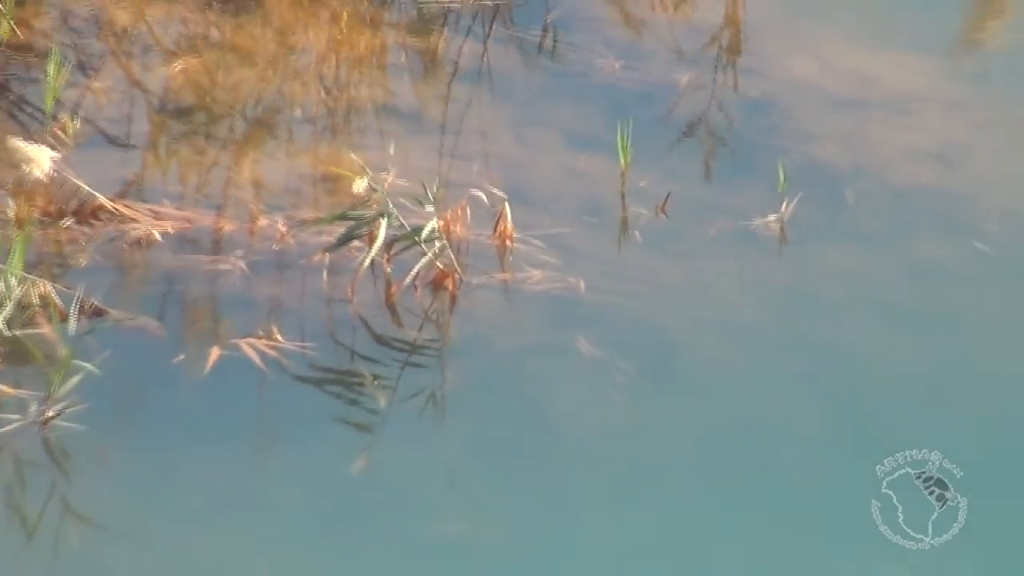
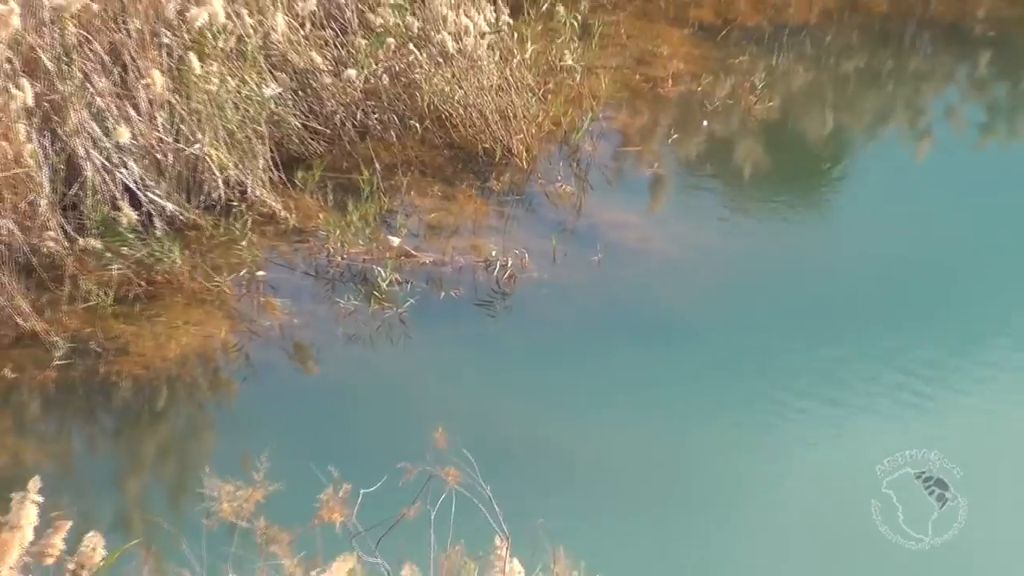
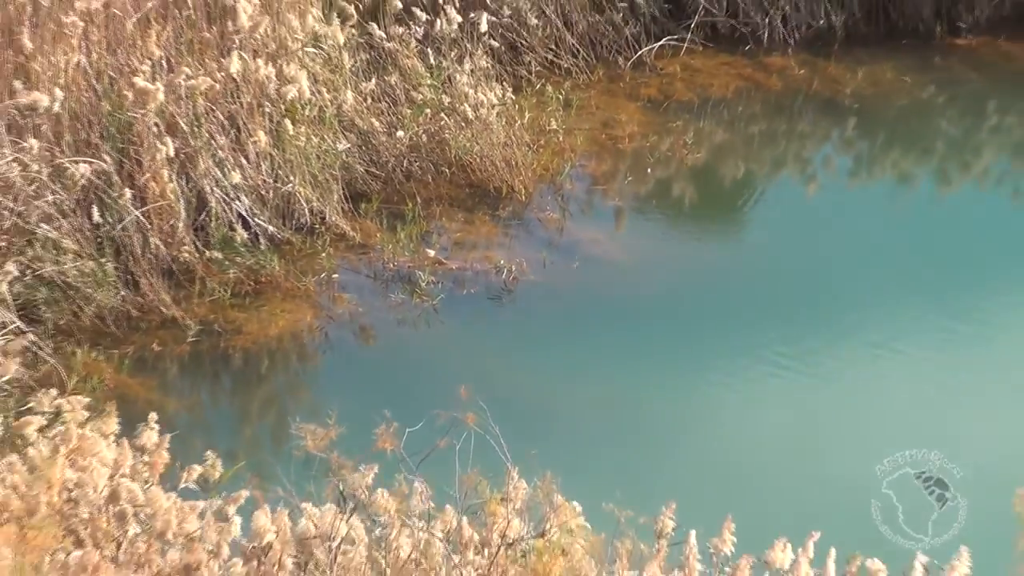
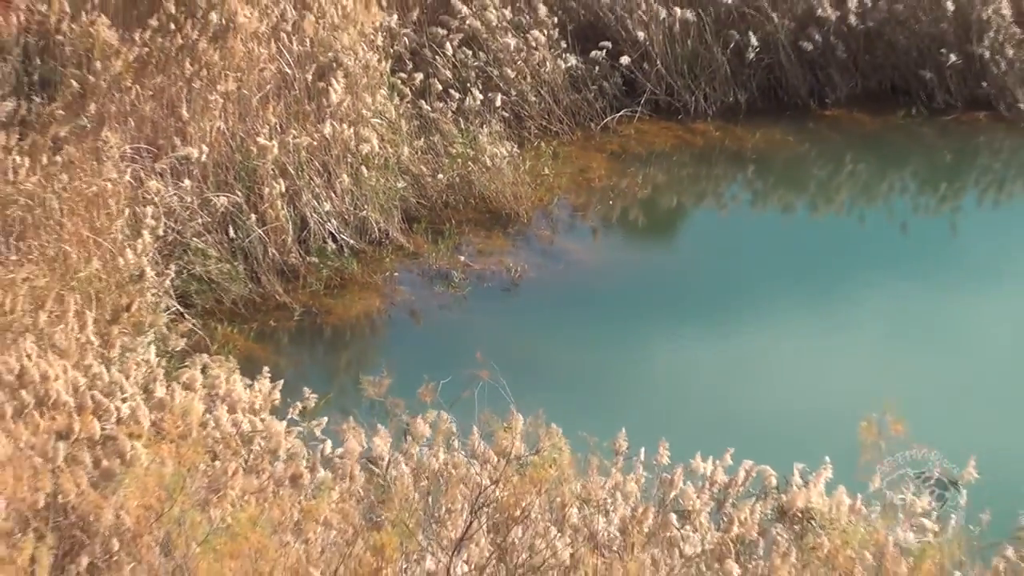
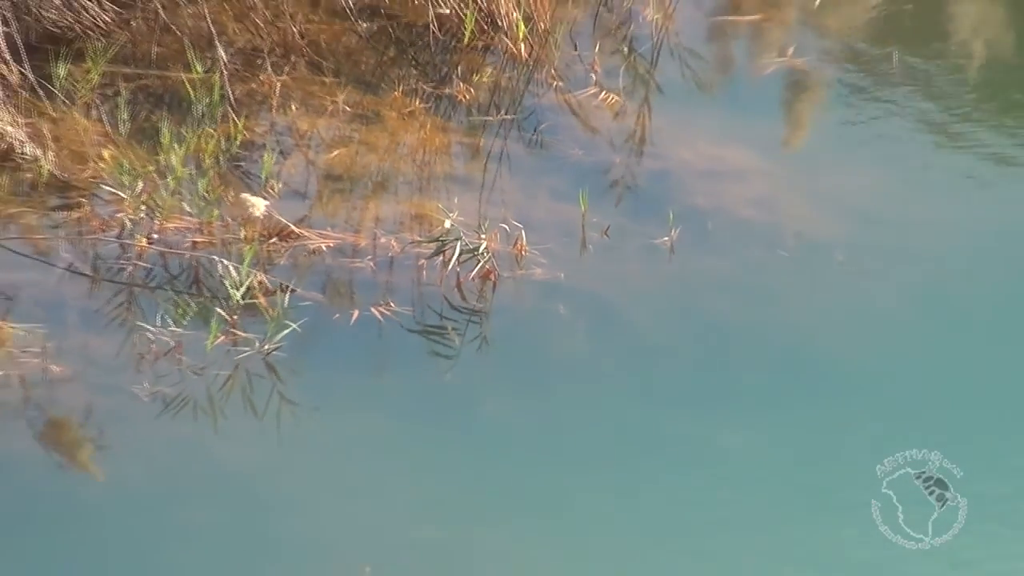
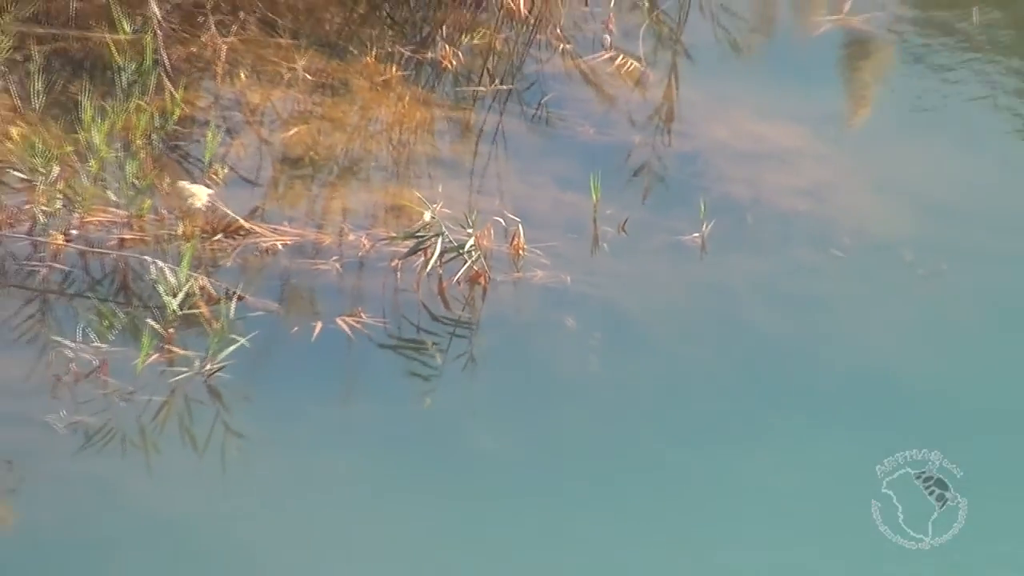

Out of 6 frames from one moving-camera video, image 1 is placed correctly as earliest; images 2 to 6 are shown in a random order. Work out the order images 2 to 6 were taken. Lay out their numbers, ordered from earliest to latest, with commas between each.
6, 5, 2, 3, 4
